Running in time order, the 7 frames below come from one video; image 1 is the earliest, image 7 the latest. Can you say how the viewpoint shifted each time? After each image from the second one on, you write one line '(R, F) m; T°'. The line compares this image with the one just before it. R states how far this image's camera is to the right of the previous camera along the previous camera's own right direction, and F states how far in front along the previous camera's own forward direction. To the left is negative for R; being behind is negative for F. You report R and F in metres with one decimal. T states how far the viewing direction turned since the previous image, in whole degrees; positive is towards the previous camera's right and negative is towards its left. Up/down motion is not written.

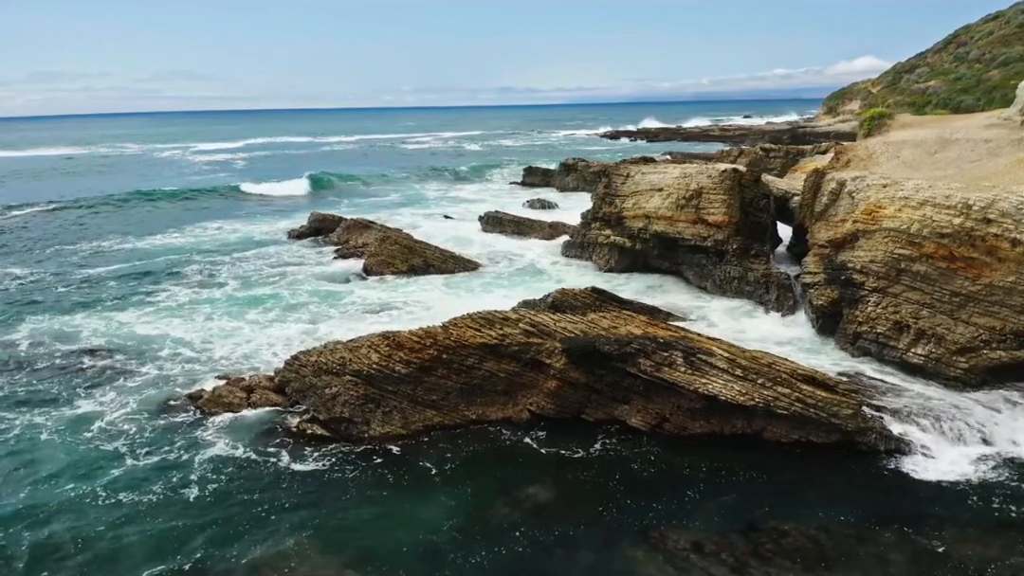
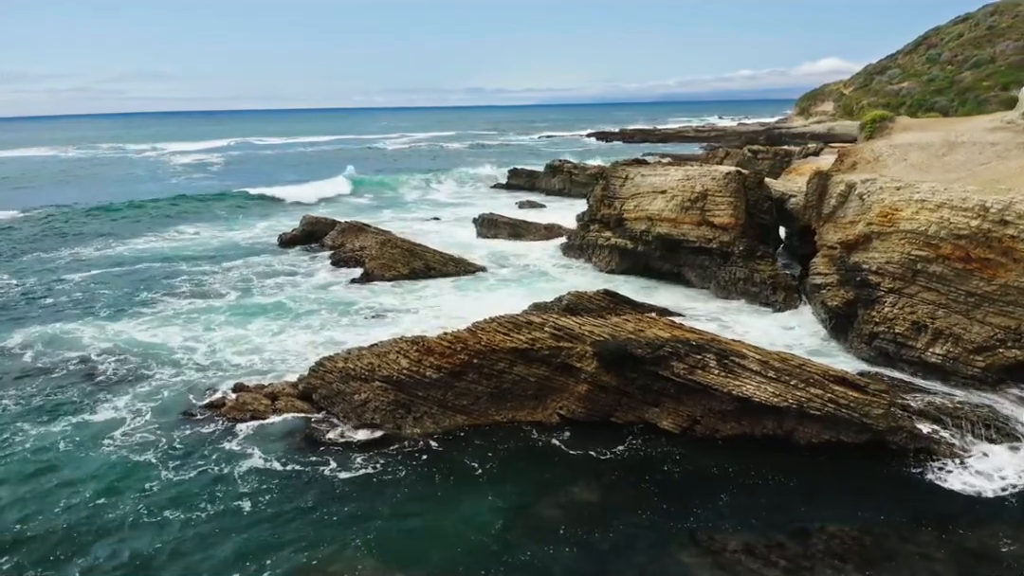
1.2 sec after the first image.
(-0.8, 0.0) m; +2°
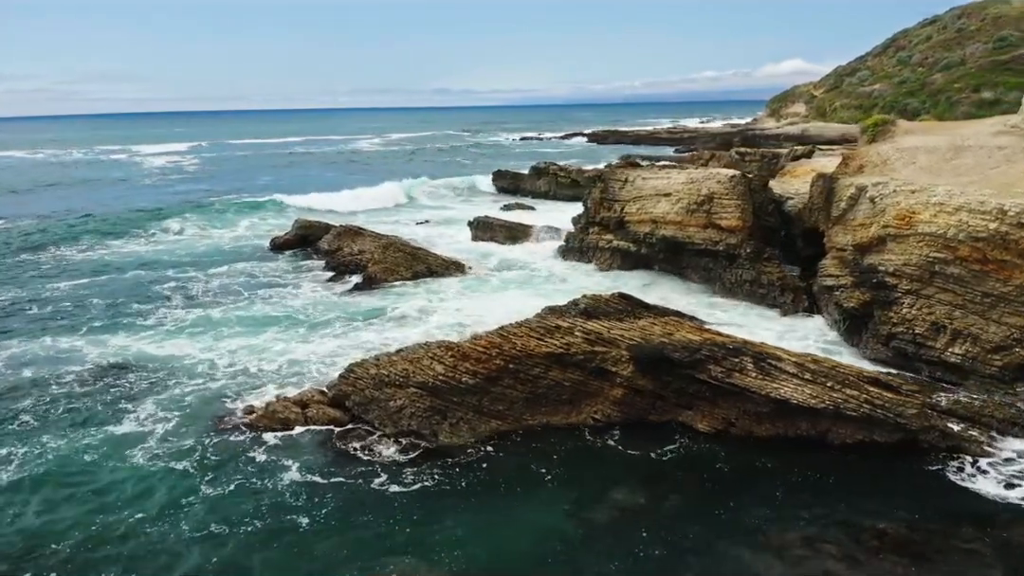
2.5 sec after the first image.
(-0.9, 0.0) m; +2°
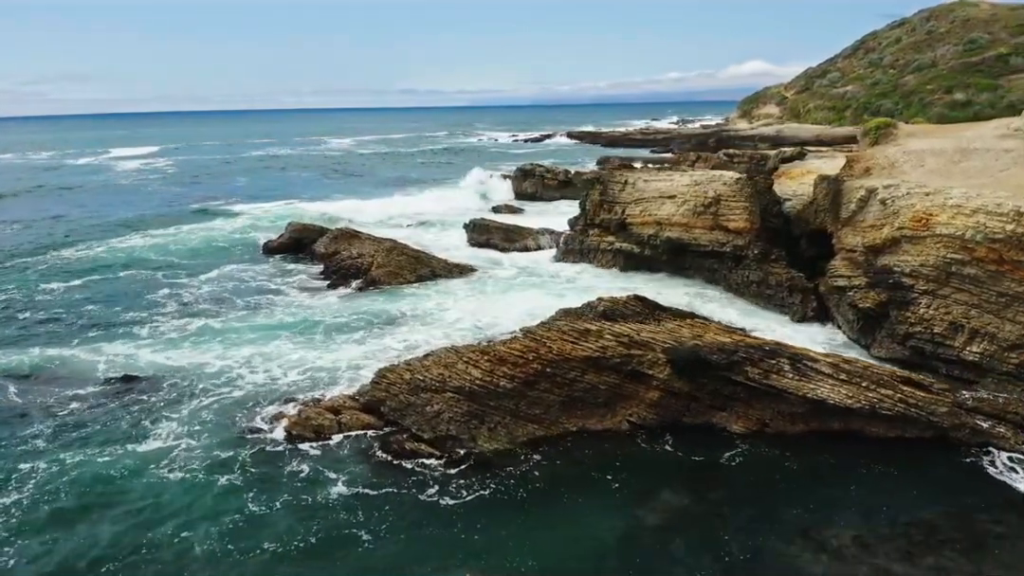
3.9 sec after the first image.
(-0.9, 0.0) m; +2°
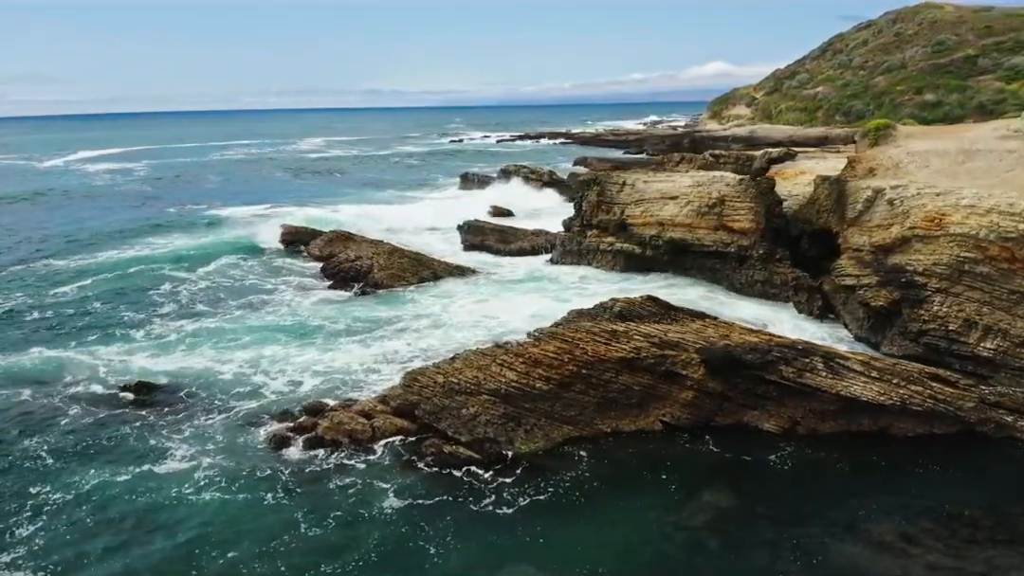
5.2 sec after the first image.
(-1.0, 0.0) m; +2°
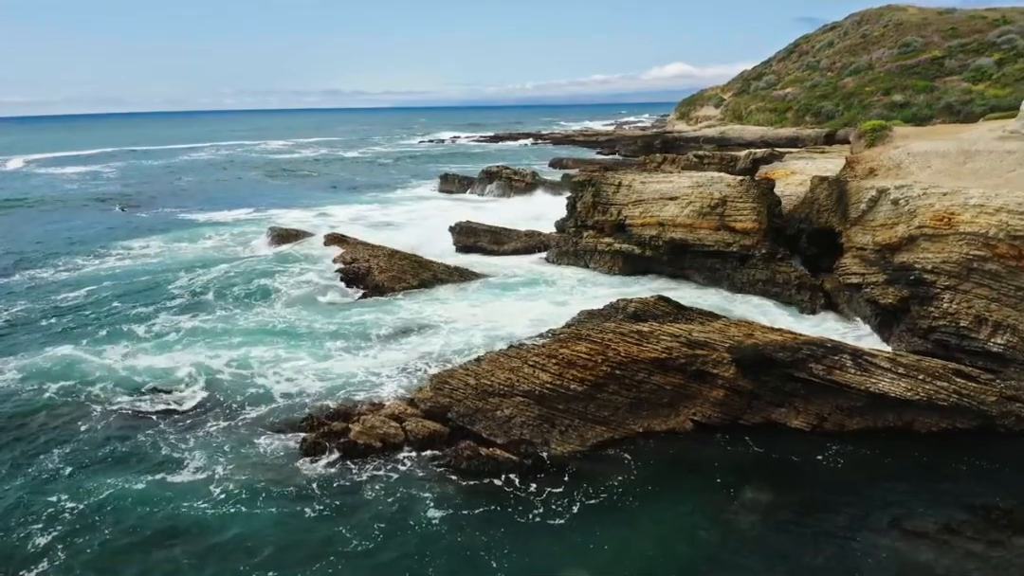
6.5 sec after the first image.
(-1.0, 0.0) m; +2°
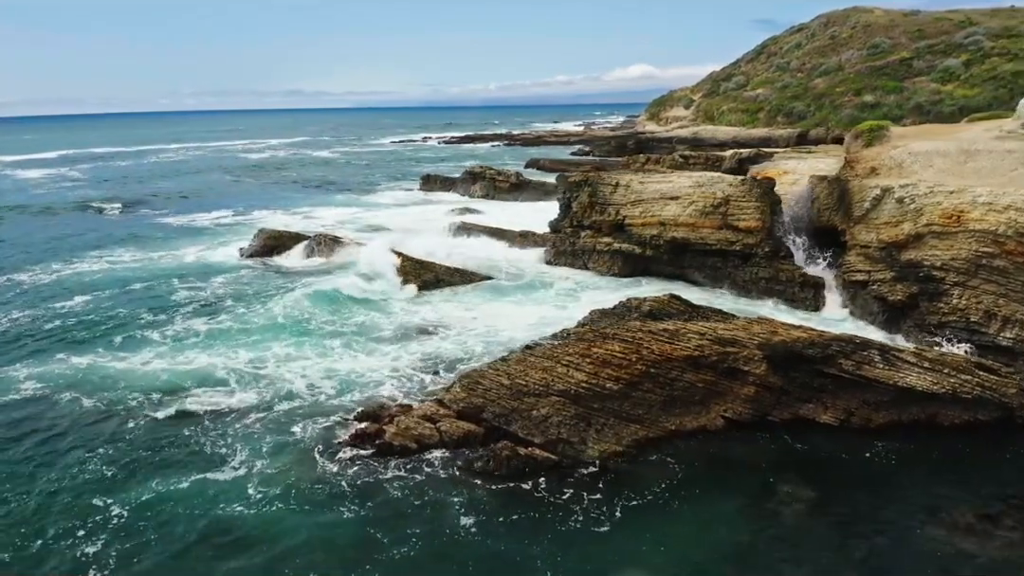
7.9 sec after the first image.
(-1.0, 0.0) m; +2°
